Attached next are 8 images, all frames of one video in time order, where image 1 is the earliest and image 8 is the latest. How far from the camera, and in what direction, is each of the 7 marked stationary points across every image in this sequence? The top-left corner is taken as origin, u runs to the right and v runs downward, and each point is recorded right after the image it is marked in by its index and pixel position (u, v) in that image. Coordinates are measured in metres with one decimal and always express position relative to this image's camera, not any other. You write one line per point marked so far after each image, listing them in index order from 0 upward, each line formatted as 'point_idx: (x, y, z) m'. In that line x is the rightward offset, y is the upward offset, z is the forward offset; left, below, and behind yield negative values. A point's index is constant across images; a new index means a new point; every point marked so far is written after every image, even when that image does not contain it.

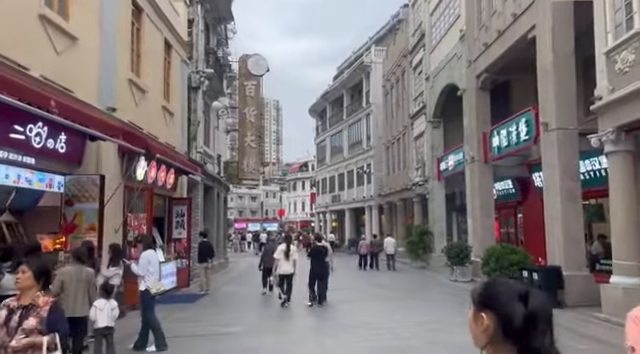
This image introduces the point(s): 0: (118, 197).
0: (-4.6, -0.5, +11.8) m
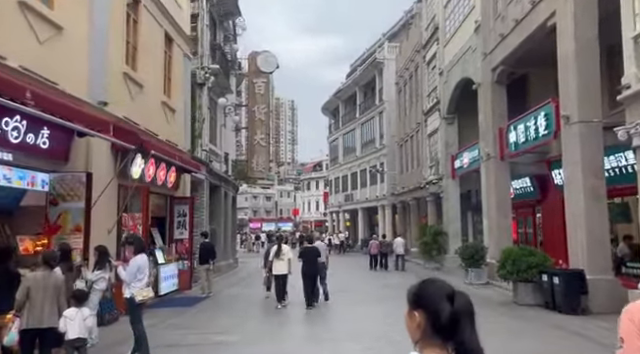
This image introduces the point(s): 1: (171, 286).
0: (-4.5, -0.4, +11.2) m
1: (-4.2, -3.1, +14.6) m
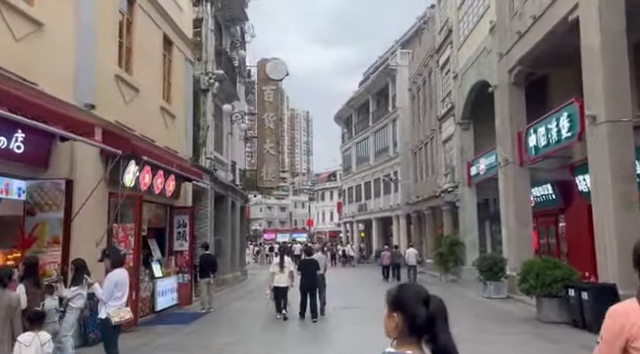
0: (-4.4, -0.6, +10.4) m
1: (-4.0, -3.3, +13.8) m
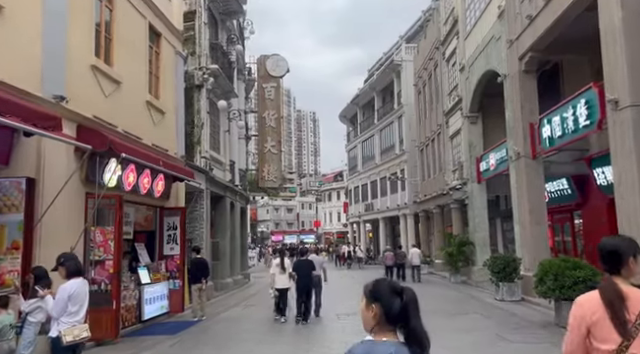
0: (-4.5, -0.6, +9.6) m
1: (-4.0, -3.3, +12.9) m
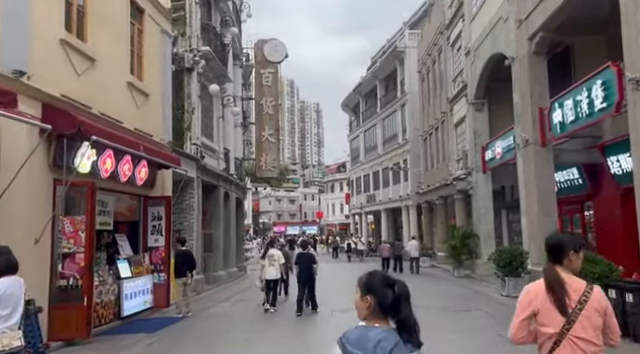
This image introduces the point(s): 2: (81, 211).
0: (-4.7, -0.3, +8.7) m
1: (-4.2, -3.0, +12.1) m
2: (-4.3, -0.6, +9.4) m
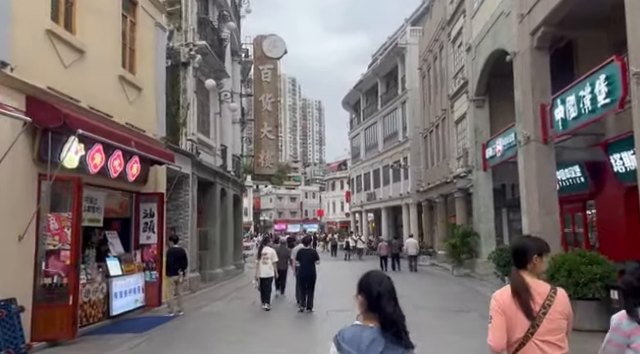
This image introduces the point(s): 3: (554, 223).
0: (-4.8, -0.2, +8.4) m
1: (-4.3, -2.9, +11.8) m
2: (-4.4, -0.5, +9.1) m
3: (+6.5, -1.3, +14.4) m
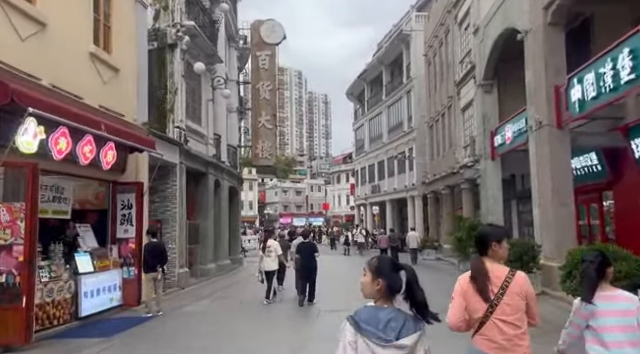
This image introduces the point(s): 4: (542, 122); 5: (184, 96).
0: (-5.0, 0.0, +7.4) m
1: (-4.5, -2.6, +10.8) m
2: (-4.7, -0.3, +8.1) m
3: (+6.4, -1.0, +13.2) m
4: (+5.9, +1.5, +13.8) m
5: (-4.4, +2.6, +16.6) m
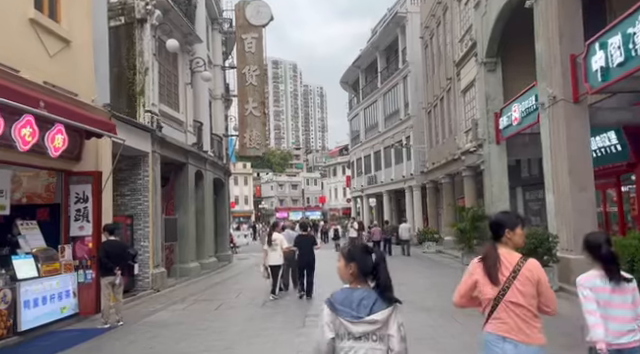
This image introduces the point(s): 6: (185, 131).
0: (-5.3, +0.2, +5.8) m
1: (-4.7, -2.4, +9.2) m
2: (-4.9, -0.1, +6.5) m
3: (+6.1, -0.5, +11.7) m
4: (+5.6, +1.9, +12.2) m
5: (-4.7, +2.9, +15.0) m
6: (-4.6, +1.6, +17.4) m
